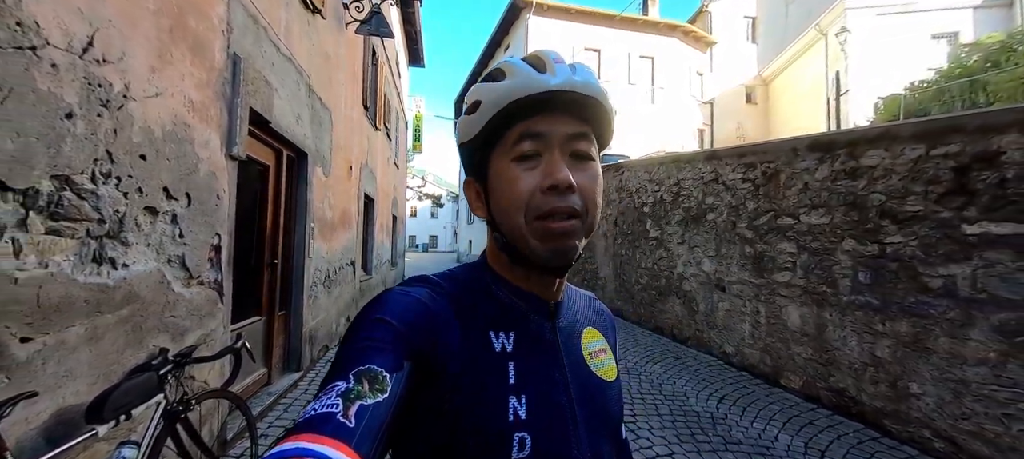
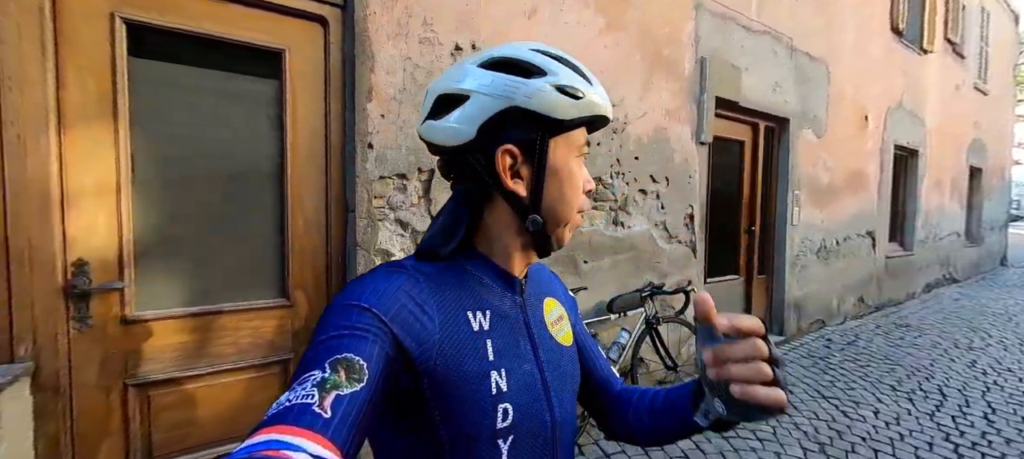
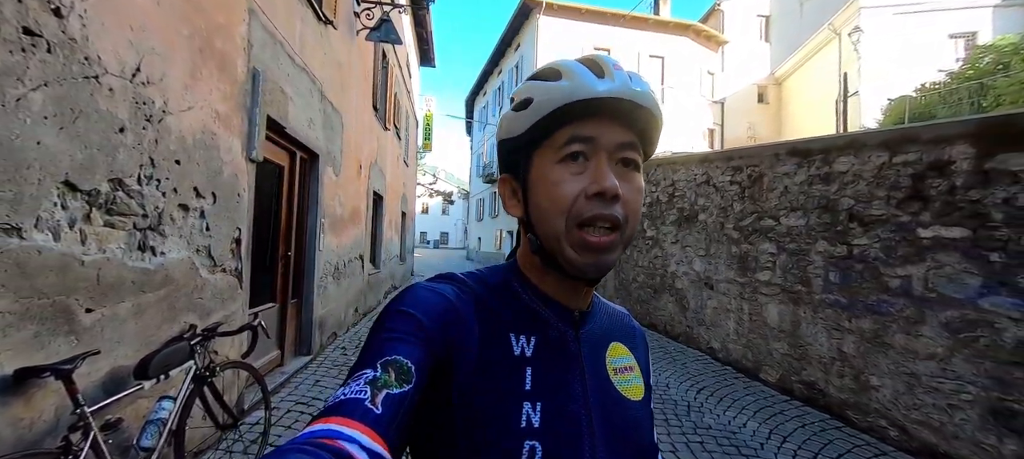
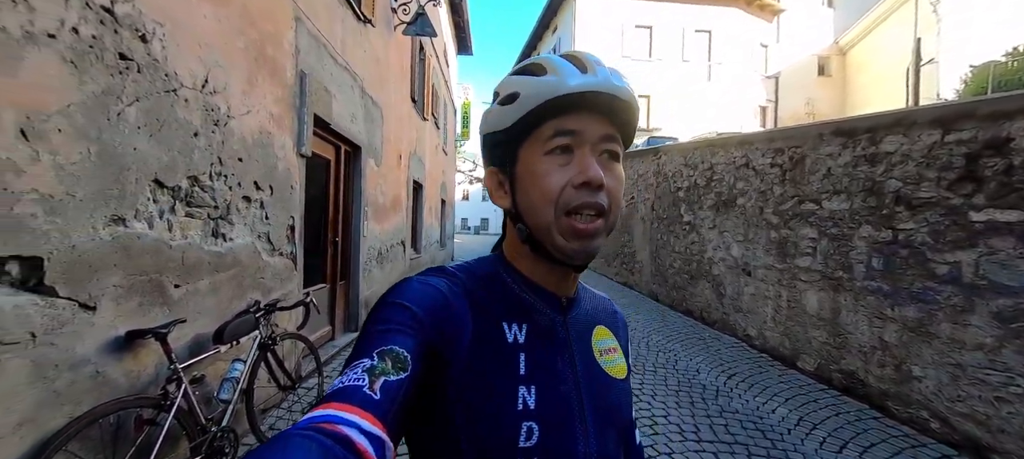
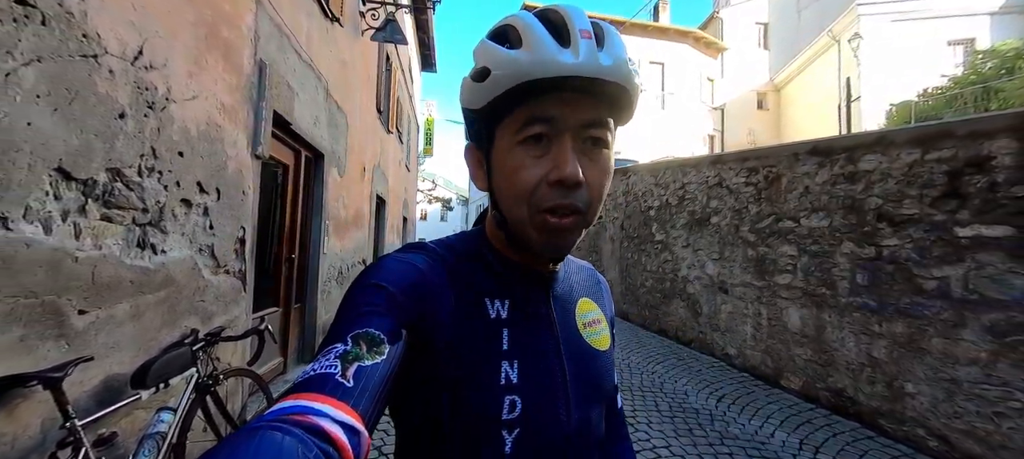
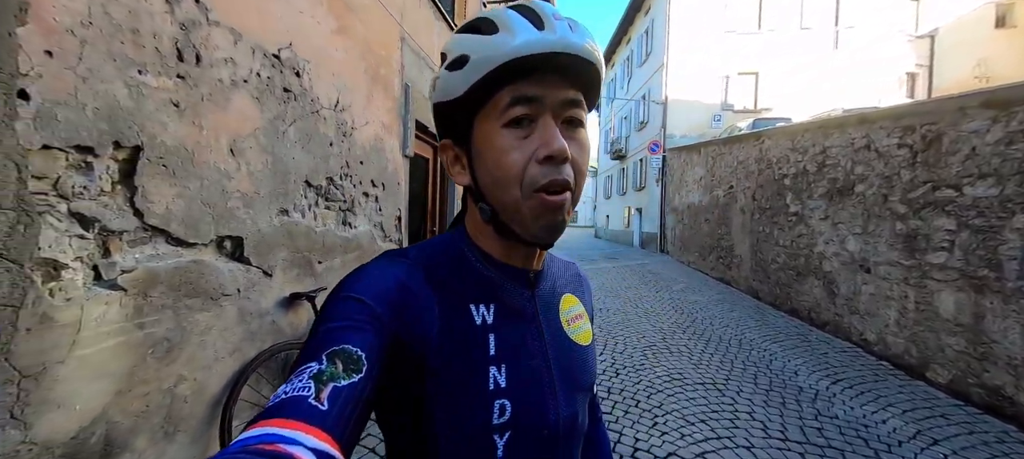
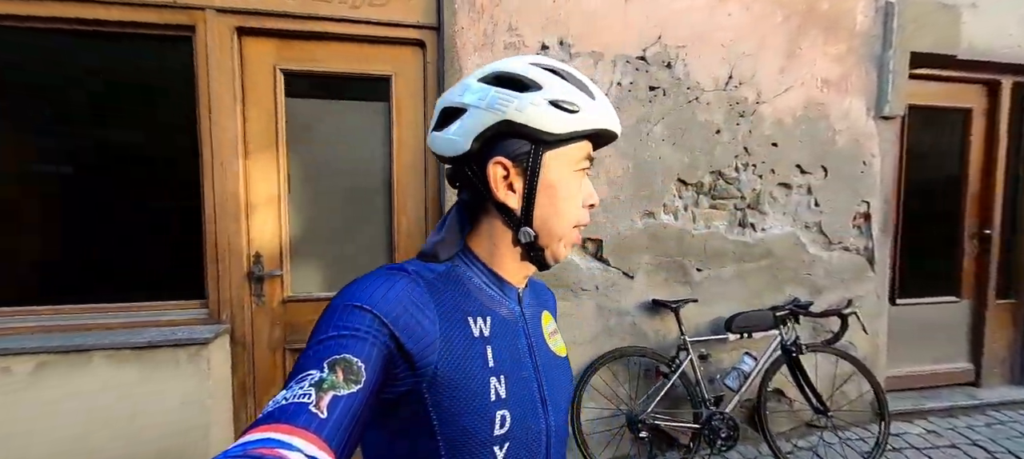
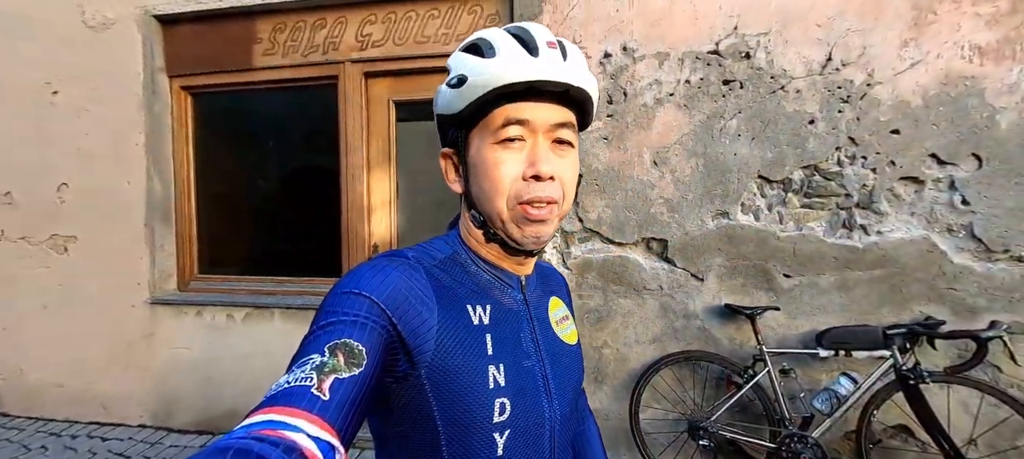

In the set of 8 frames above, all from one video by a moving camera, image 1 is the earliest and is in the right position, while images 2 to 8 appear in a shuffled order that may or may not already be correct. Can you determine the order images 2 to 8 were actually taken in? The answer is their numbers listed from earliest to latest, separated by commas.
5, 3, 4, 6, 2, 7, 8
